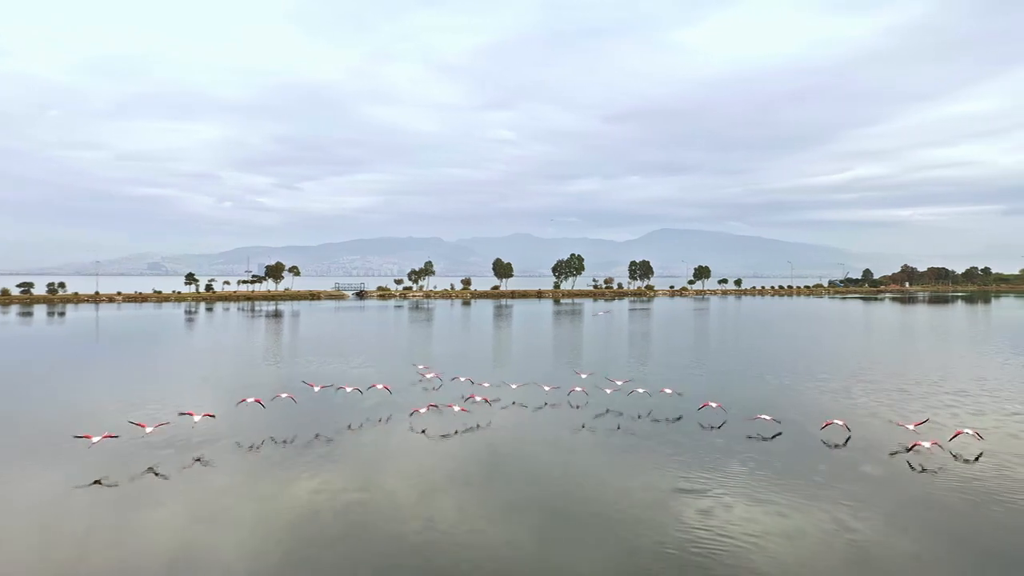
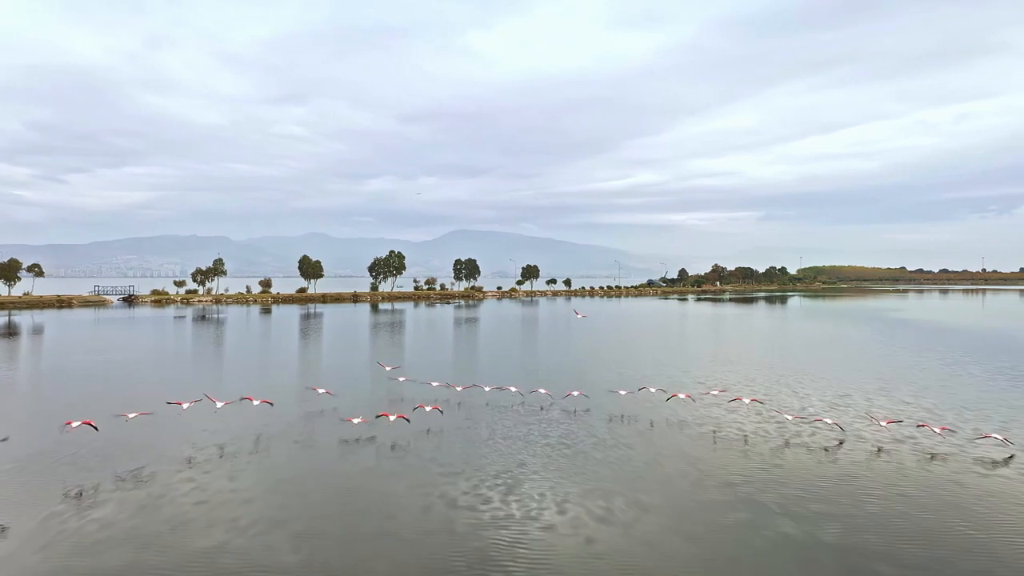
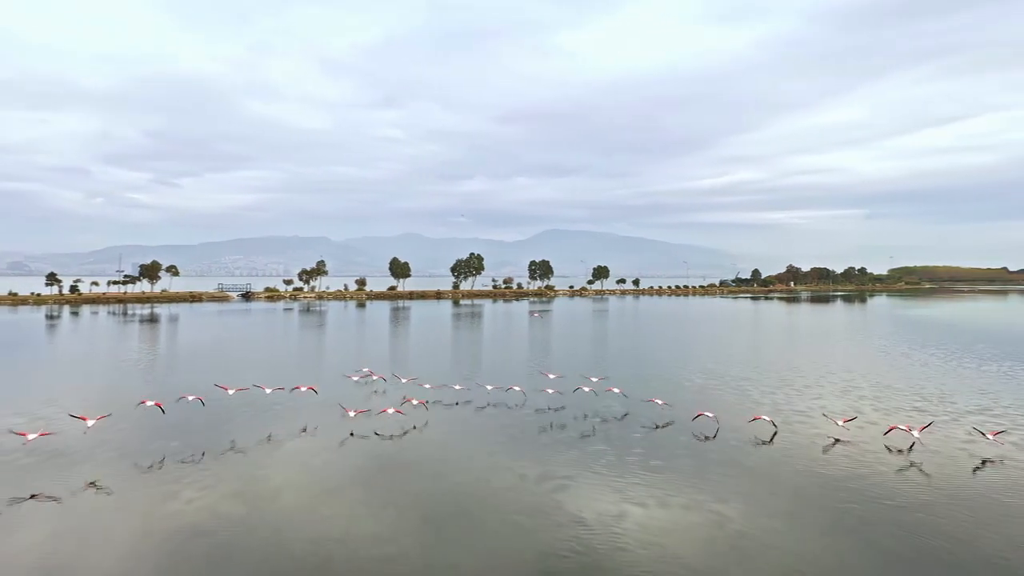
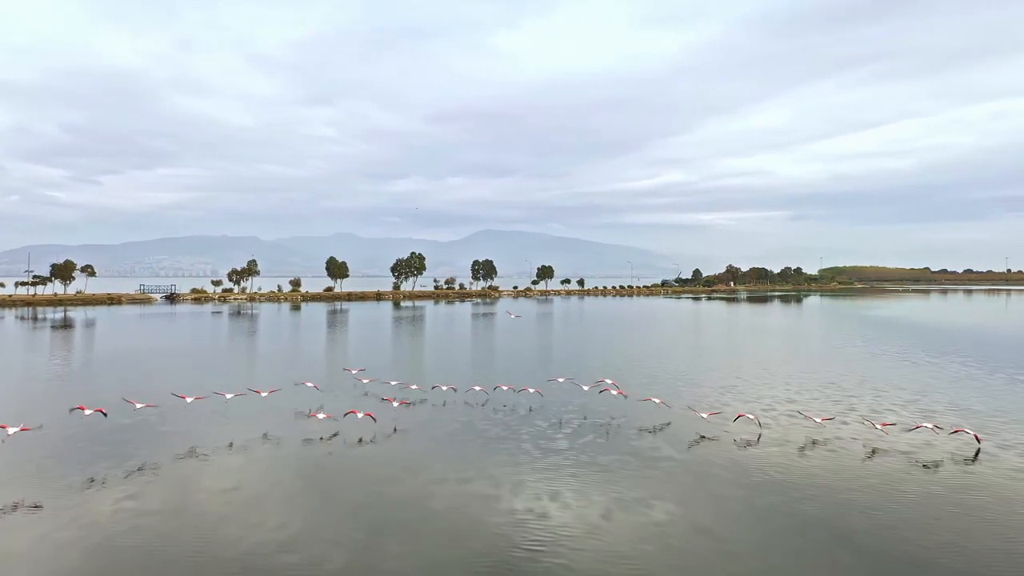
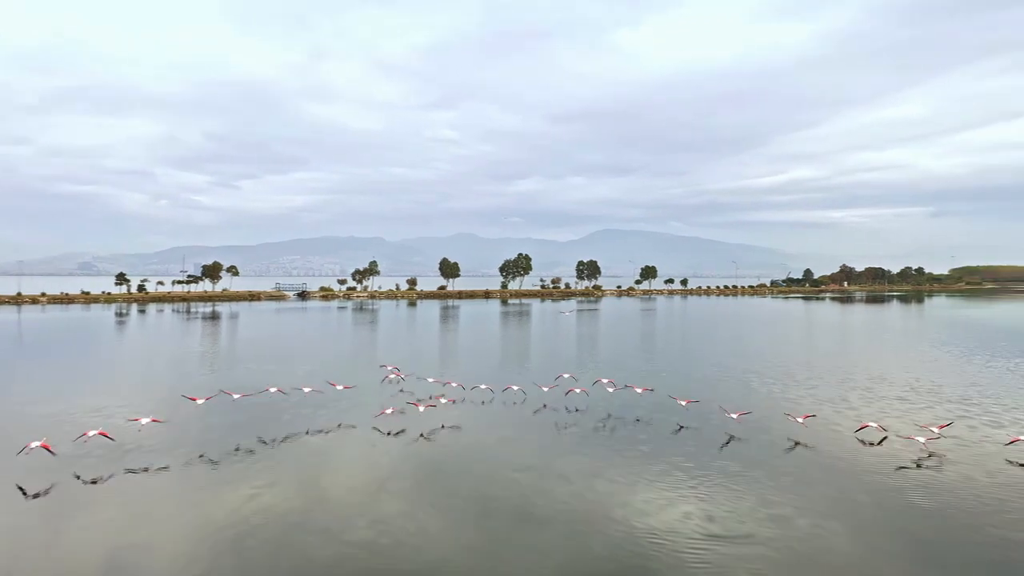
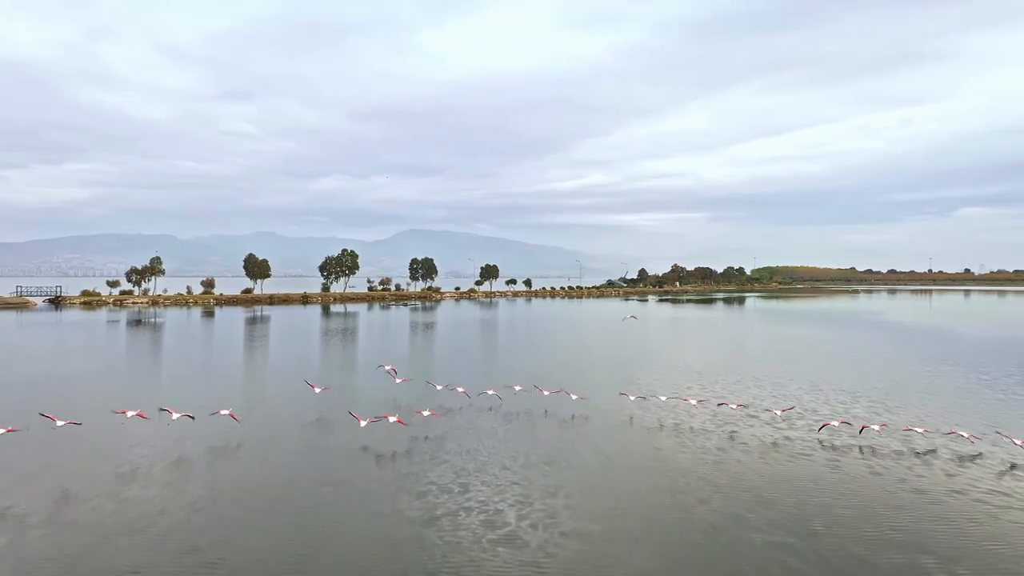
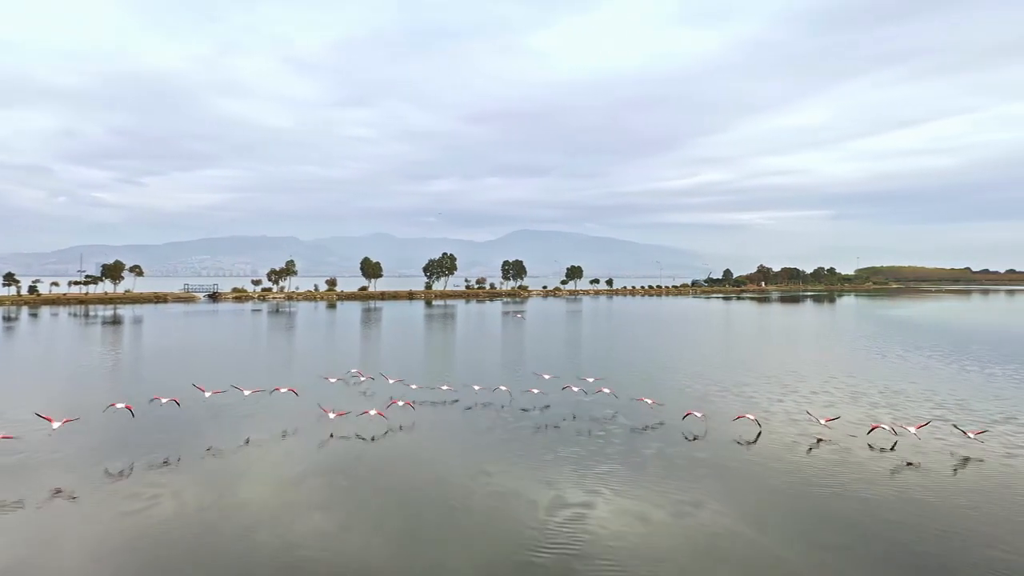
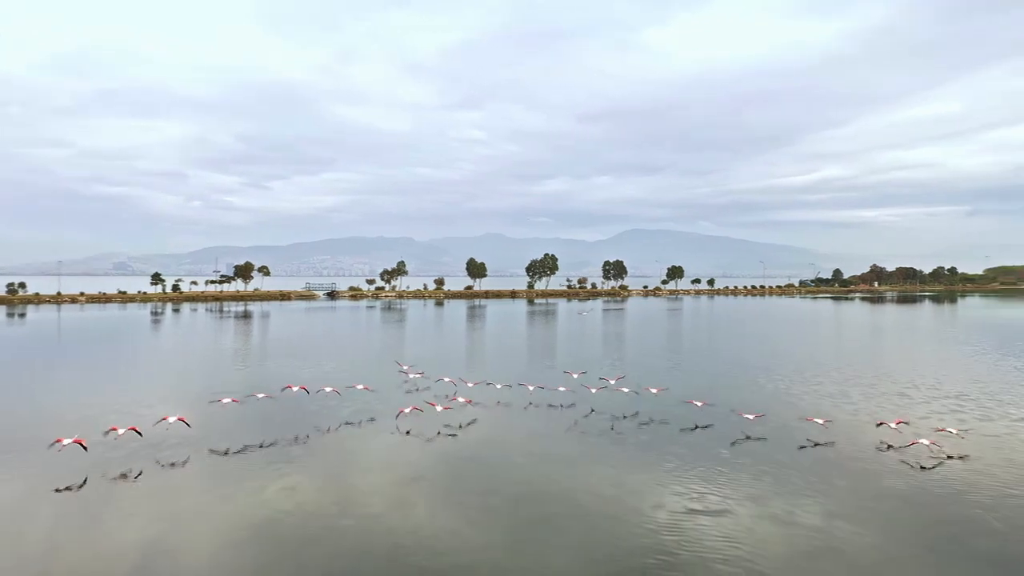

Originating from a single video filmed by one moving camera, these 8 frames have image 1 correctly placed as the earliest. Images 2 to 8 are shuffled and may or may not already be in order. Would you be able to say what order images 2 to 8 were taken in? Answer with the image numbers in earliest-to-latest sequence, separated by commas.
8, 5, 3, 7, 4, 2, 6
